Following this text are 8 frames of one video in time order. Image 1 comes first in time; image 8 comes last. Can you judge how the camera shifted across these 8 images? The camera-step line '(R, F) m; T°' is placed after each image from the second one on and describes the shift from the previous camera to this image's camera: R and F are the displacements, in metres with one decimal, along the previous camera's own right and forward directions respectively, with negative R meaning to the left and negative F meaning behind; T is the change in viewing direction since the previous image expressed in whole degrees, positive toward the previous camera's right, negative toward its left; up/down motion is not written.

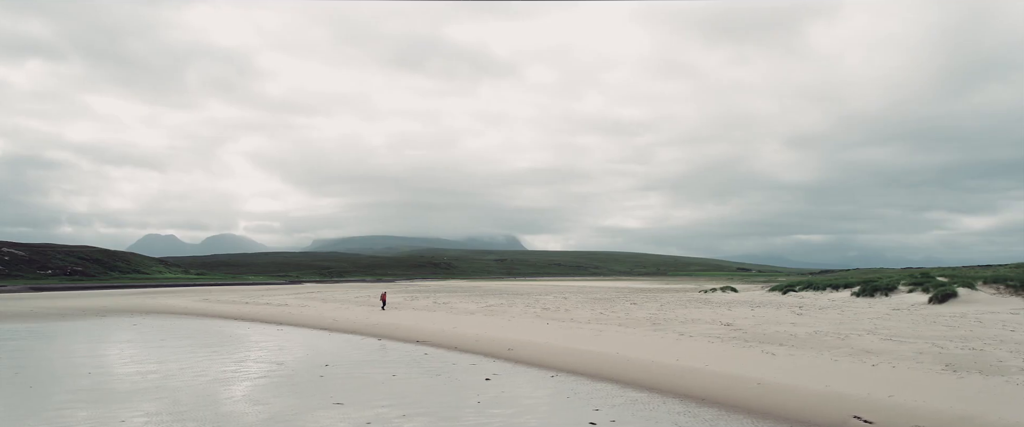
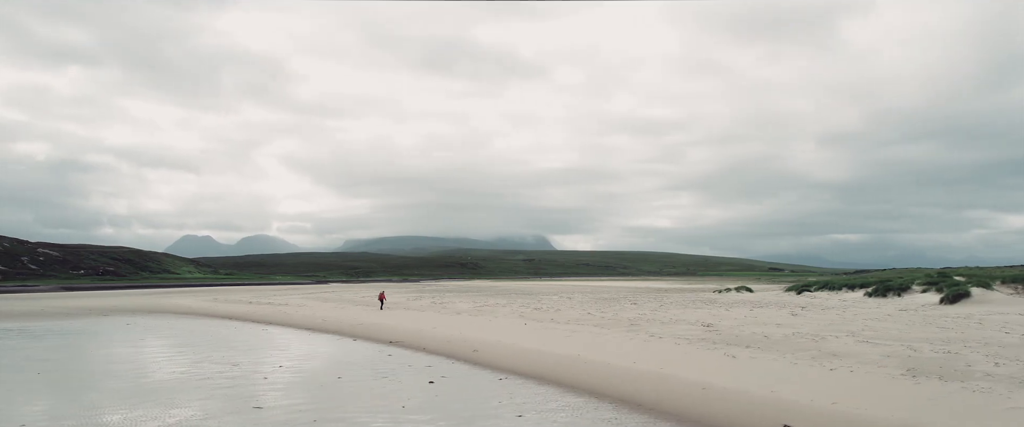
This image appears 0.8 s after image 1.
(+1.8, +0.7) m; -2°
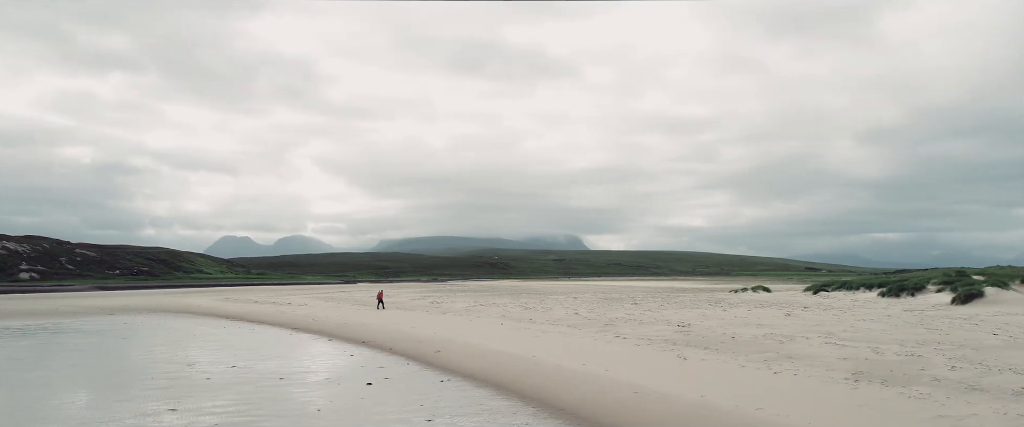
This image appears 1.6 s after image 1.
(+1.9, +0.6) m; -2°
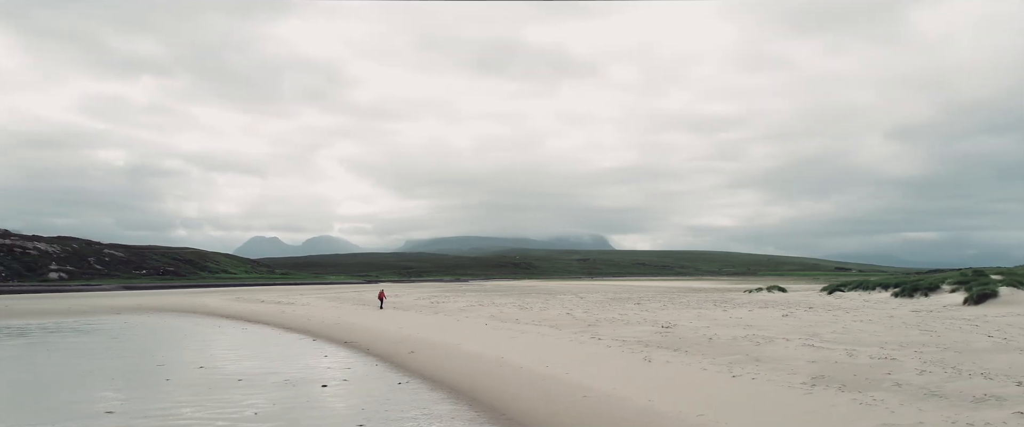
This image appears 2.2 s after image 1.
(+1.3, +0.5) m; -2°
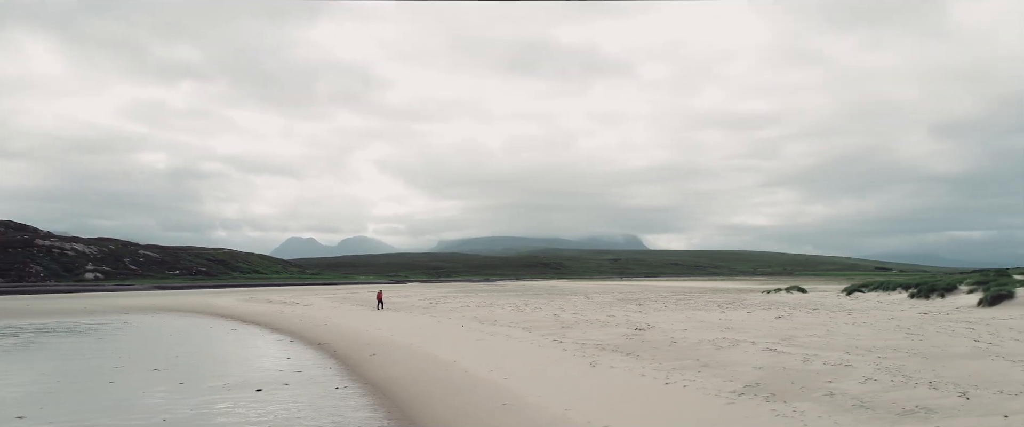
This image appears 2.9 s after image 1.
(+1.8, +0.6) m; -2°
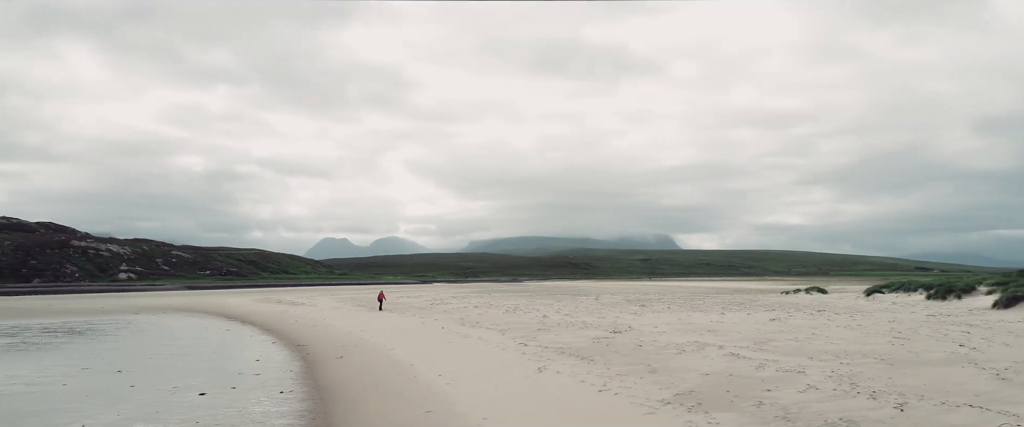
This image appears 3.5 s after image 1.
(+1.6, +0.5) m; -2°
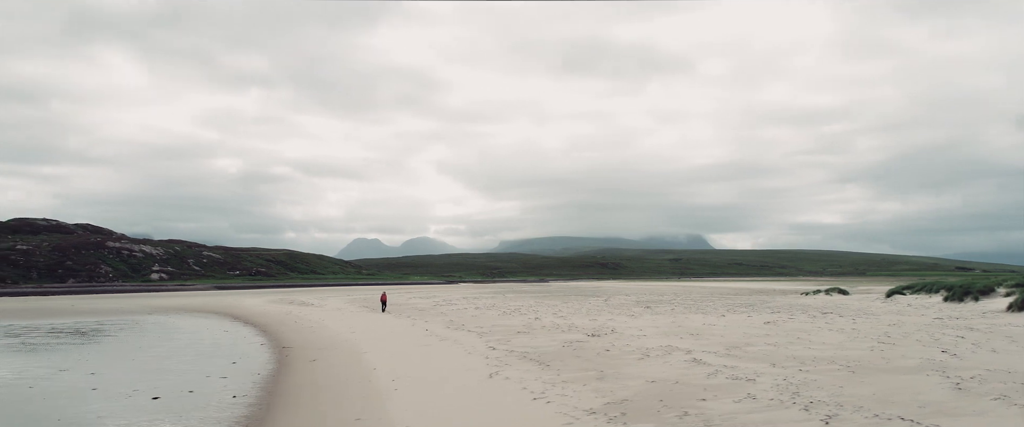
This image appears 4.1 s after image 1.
(+1.4, +0.3) m; -2°
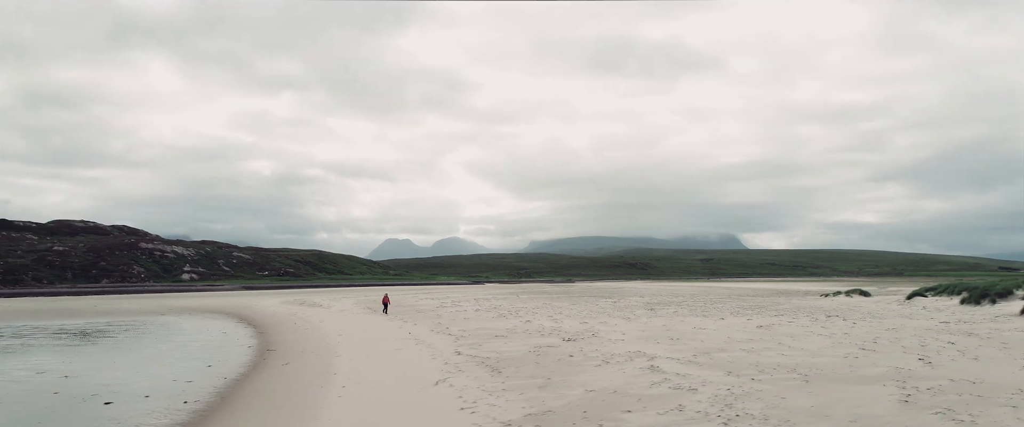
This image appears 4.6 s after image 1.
(+1.5, +0.3) m; -2°
